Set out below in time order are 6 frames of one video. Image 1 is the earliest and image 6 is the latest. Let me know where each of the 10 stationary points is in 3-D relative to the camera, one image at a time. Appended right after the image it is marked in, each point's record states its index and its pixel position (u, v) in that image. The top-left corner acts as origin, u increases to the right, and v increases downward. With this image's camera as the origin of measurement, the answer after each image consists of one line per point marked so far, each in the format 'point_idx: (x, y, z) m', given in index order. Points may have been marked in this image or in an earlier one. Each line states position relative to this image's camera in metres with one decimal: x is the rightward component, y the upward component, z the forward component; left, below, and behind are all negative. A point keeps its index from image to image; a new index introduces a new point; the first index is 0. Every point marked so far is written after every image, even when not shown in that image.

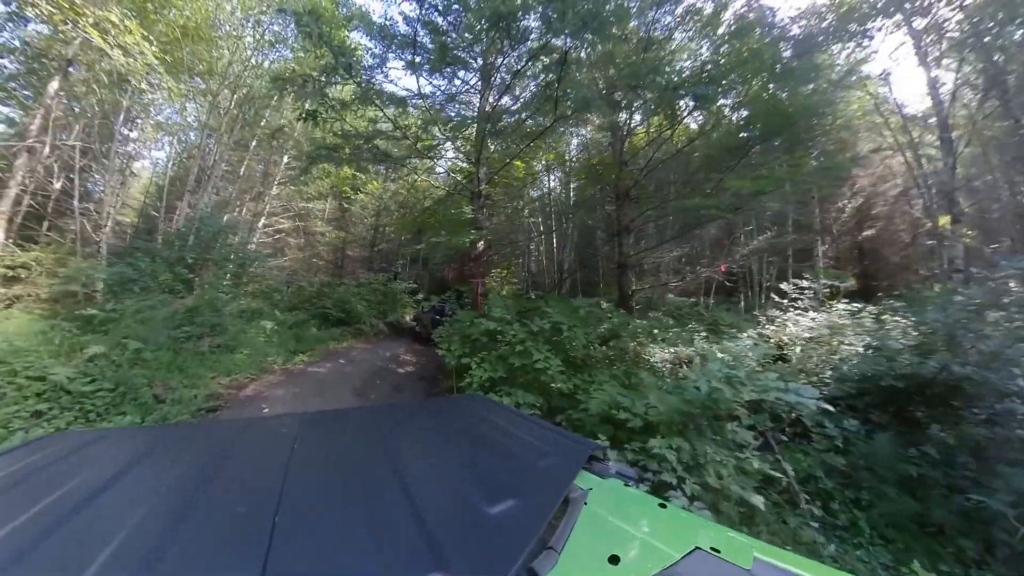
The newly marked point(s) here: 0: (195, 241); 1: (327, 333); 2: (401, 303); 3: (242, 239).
0: (-6.9, +1.1, +8.6) m
1: (-4.1, -1.0, +8.5) m
2: (-3.2, -0.5, +11.6) m
3: (-7.2, +1.3, +10.4) m
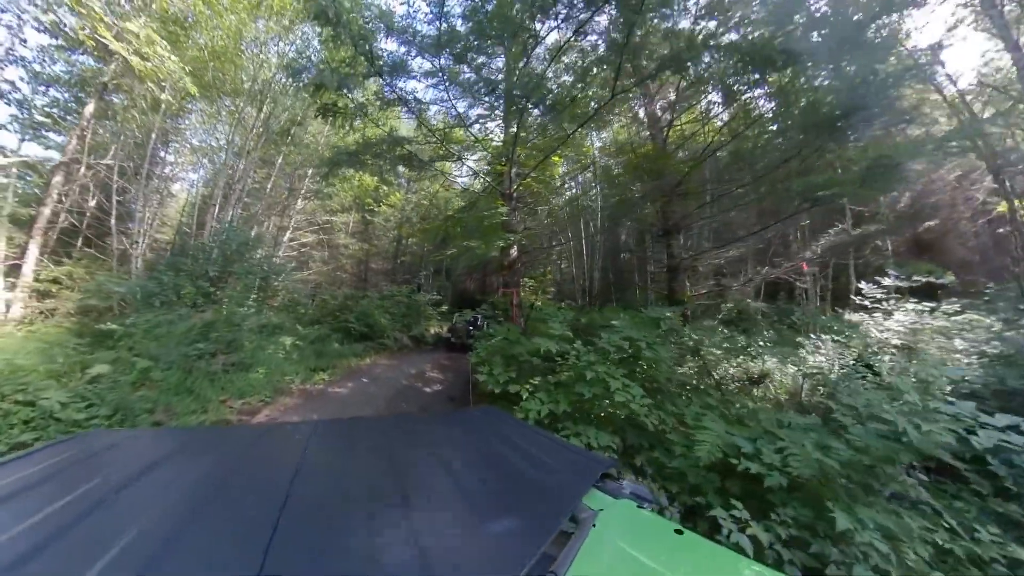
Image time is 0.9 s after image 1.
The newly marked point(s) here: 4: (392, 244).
0: (-6.3, +0.7, +8.4) m
1: (-3.4, -1.3, +8.2) m
2: (-2.5, -0.9, +11.2) m
3: (-6.4, +0.9, +10.3) m
4: (-4.4, +1.7, +14.7) m
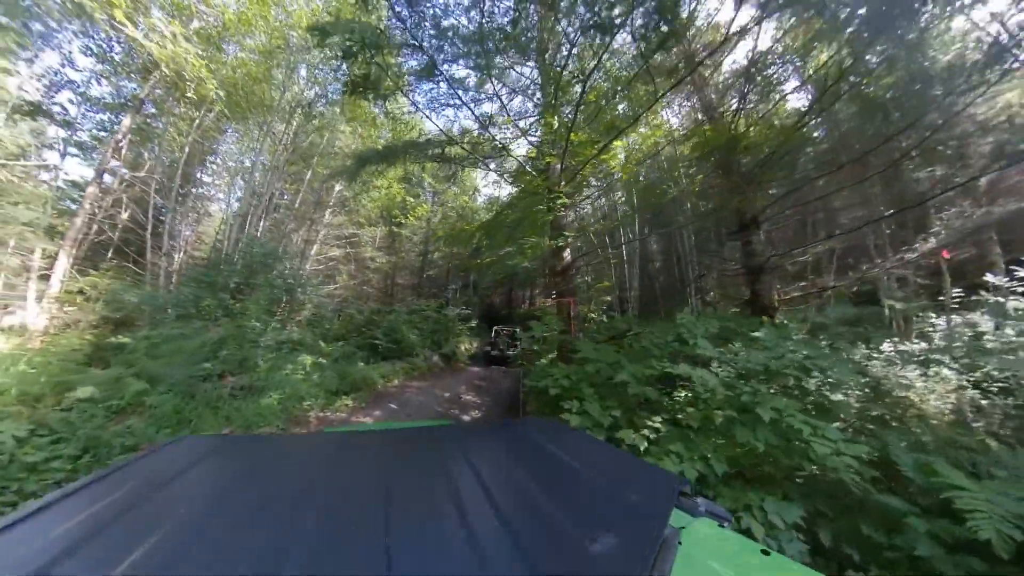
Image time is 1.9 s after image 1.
0: (-5.5, +0.5, +8.1) m
1: (-2.7, -1.5, +7.6) m
2: (-1.5, -1.2, +10.6) m
3: (-5.6, +0.6, +9.9) m
4: (-3.3, +1.1, +14.2) m
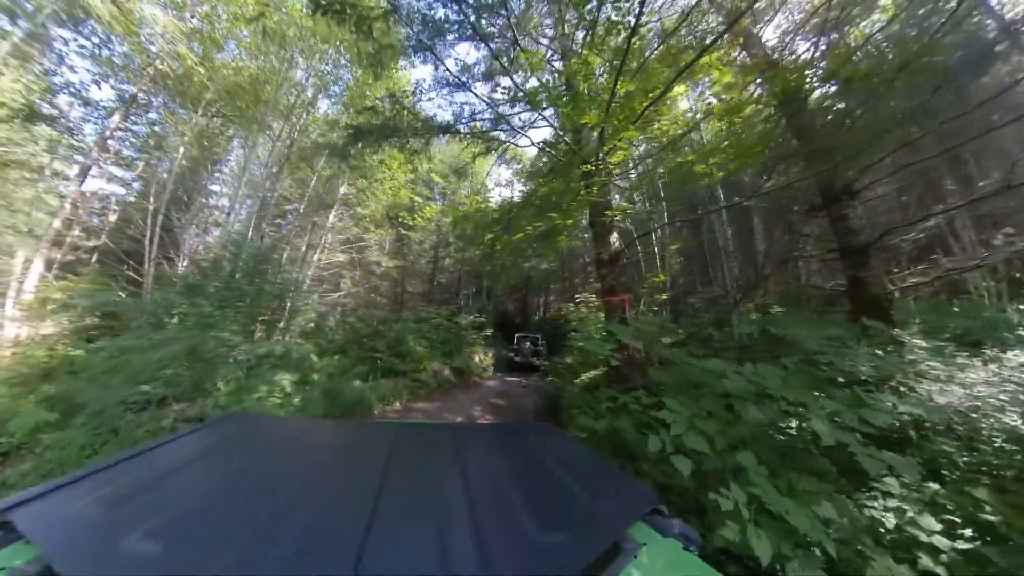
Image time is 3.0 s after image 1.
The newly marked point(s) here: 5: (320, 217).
0: (-5.2, +0.3, +7.3) m
1: (-2.3, -1.6, +6.7) m
2: (-1.1, -1.4, +9.6) m
3: (-5.2, +0.4, +9.2) m
4: (-2.8, +0.9, +13.4) m
5: (-6.5, +2.3, +13.3) m
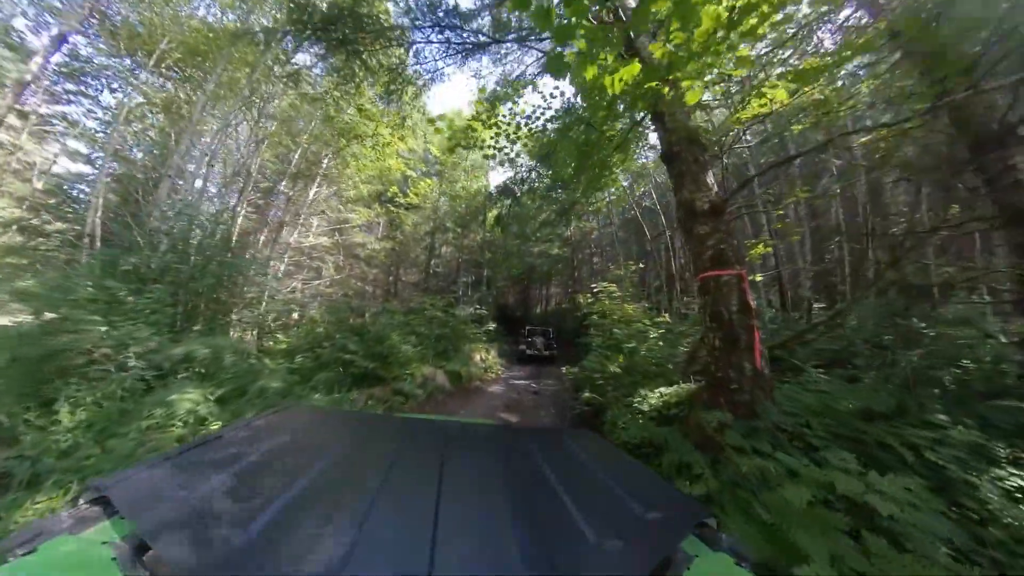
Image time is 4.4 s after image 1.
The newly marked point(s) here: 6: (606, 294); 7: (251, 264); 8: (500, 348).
0: (-5.0, +0.6, +6.1) m
1: (-2.2, -1.4, +5.5) m
2: (-1.0, -1.1, +8.5) m
3: (-5.0, +0.7, +8.0) m
4: (-2.7, +1.2, +12.2) m
5: (-6.3, +2.7, +12.1) m
6: (+1.5, -0.1, +6.0) m
7: (-4.1, +0.3, +6.4) m
8: (-0.3, -1.7, +11.0) m
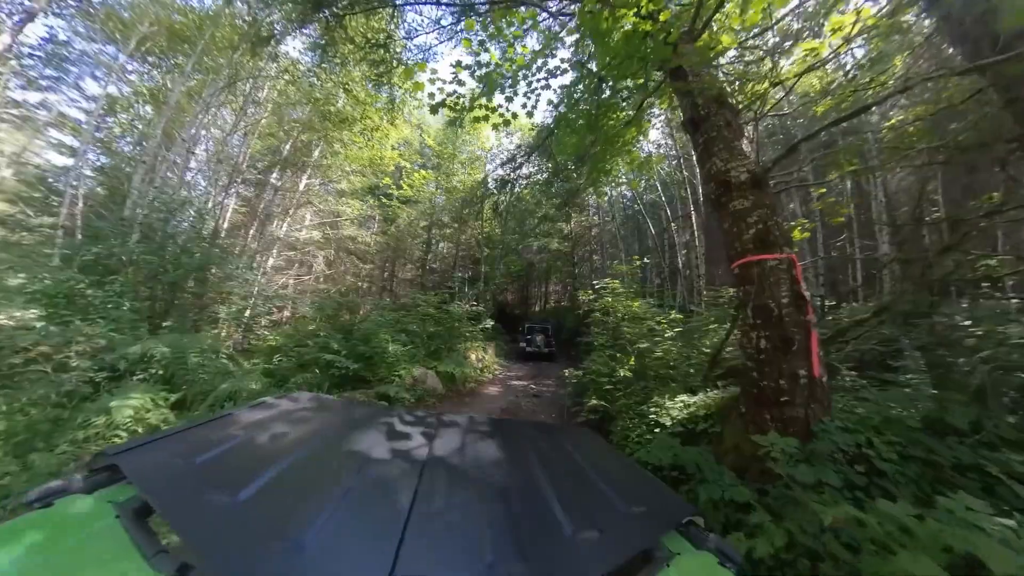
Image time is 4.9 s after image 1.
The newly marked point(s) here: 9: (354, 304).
0: (-5.1, +0.7, +5.8) m
1: (-2.2, -1.3, +5.2) m
2: (-1.0, -1.0, +8.2) m
3: (-5.1, +0.8, +7.6) m
4: (-2.7, +1.3, +11.9) m
5: (-6.4, +2.8, +11.7) m
6: (+1.4, 0.0, +5.7) m
7: (-4.2, +0.4, +6.1) m
8: (-0.4, -1.6, +10.7) m
9: (-3.1, -0.3, +7.7) m
